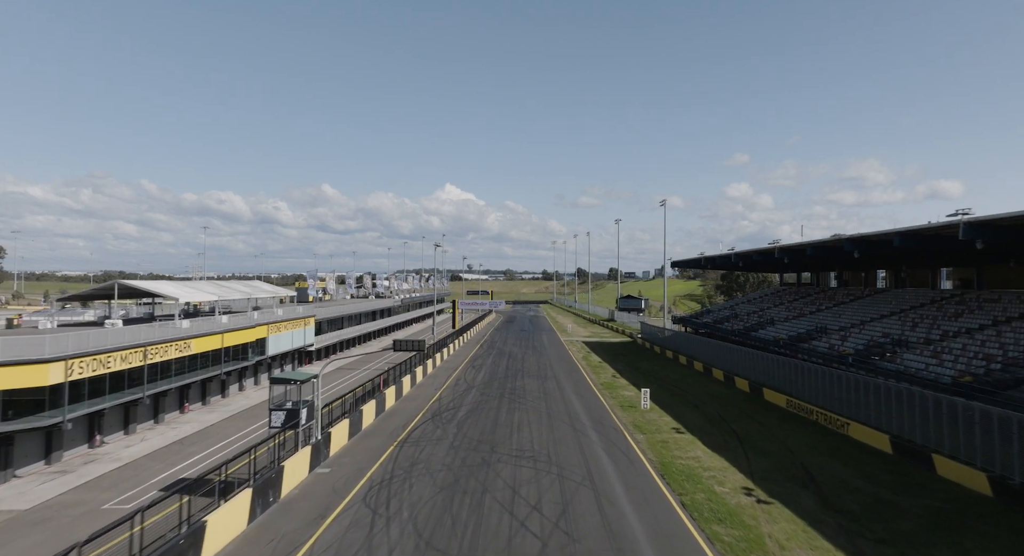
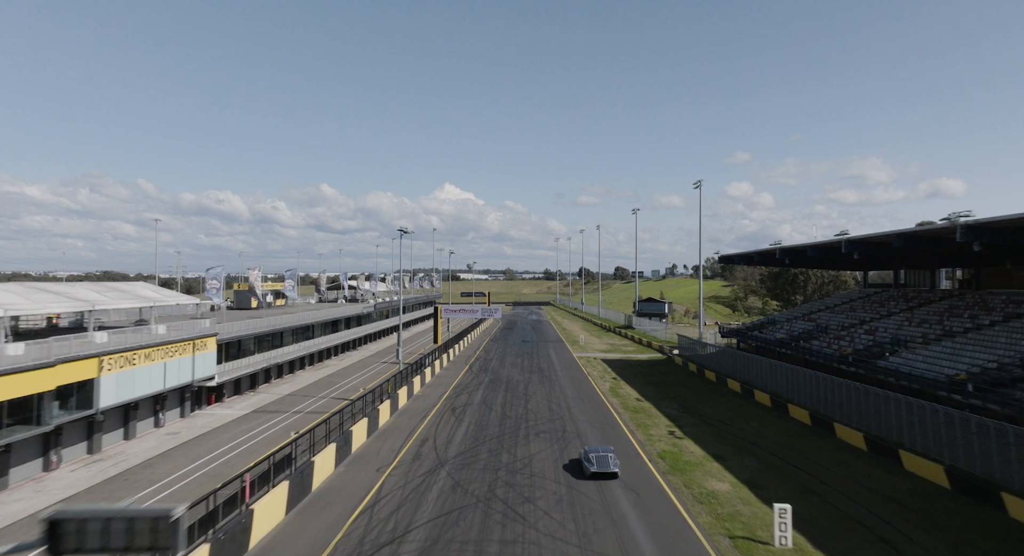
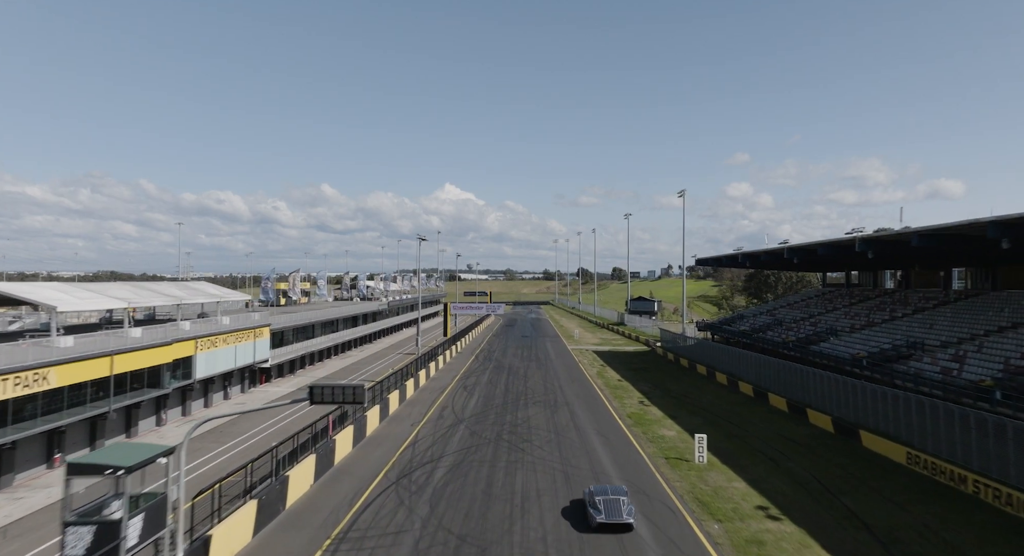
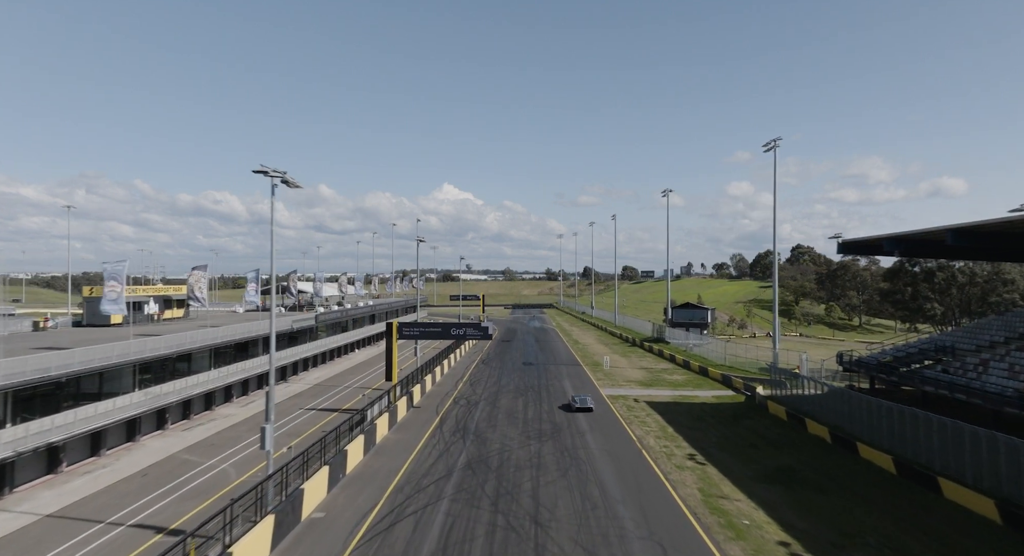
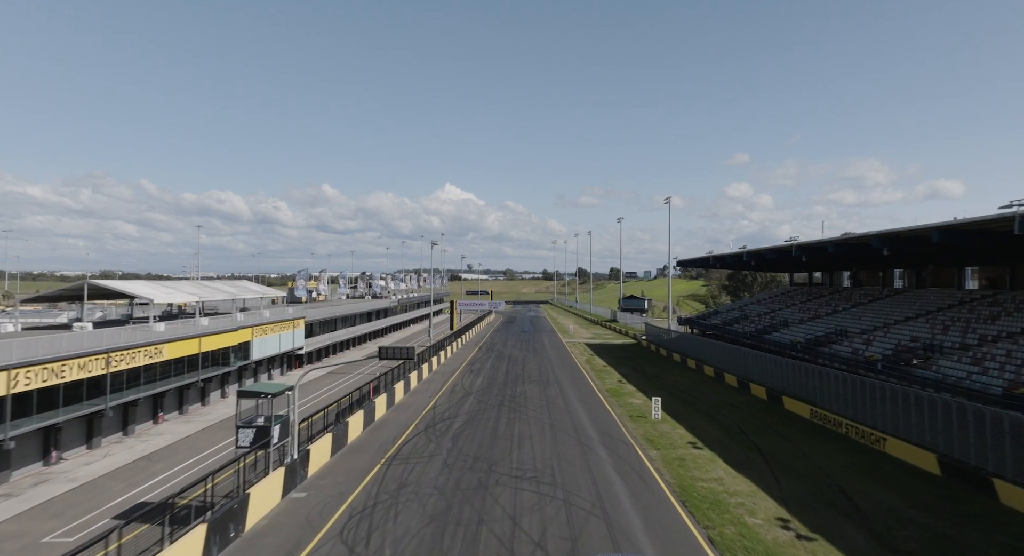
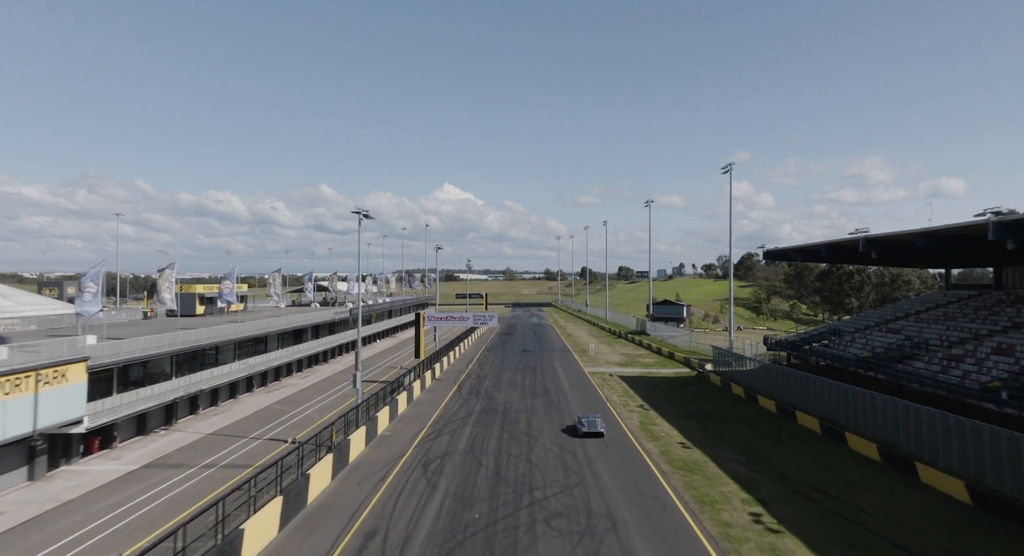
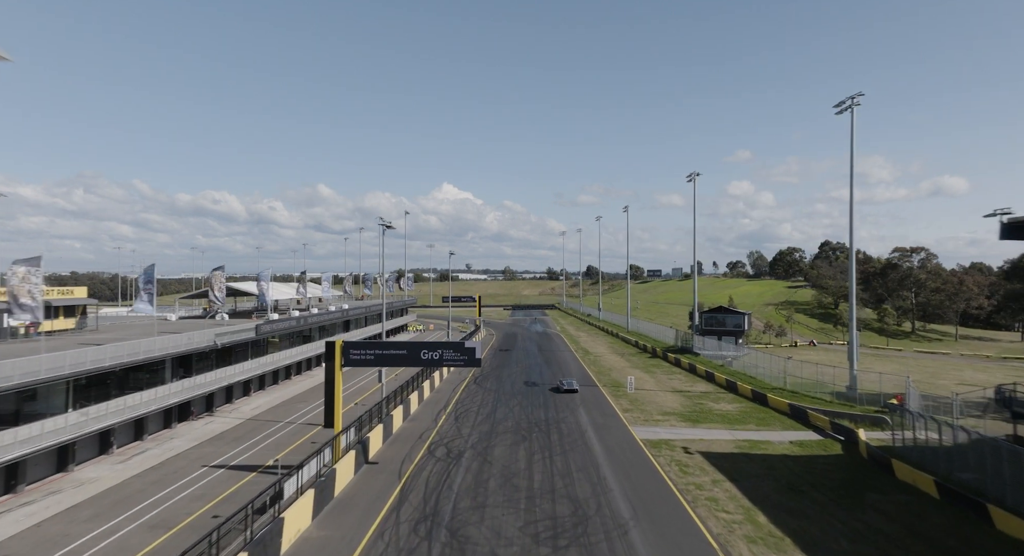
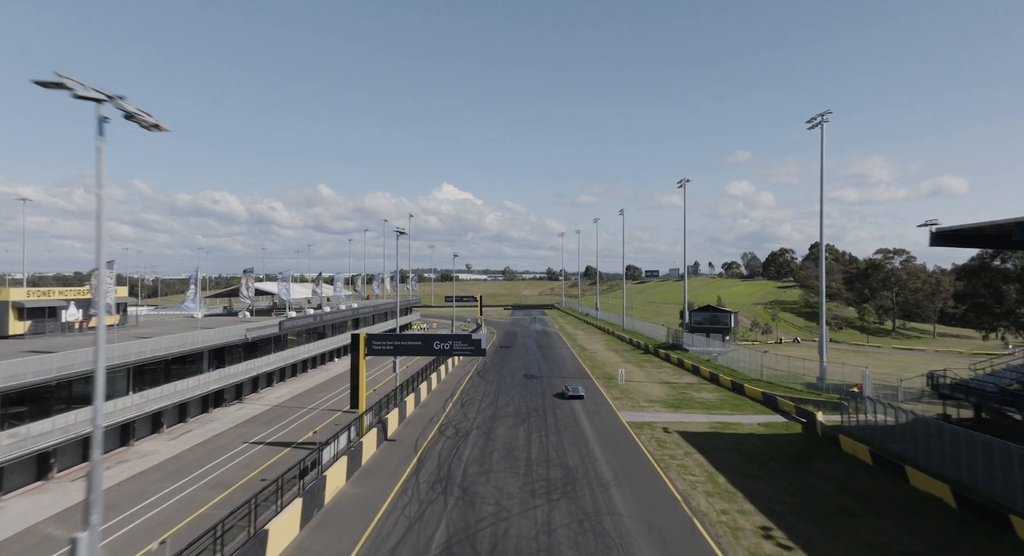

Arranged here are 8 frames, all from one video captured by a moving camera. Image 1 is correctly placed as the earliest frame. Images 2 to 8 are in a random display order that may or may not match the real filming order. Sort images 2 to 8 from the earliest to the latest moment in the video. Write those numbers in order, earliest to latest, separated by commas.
5, 3, 2, 6, 4, 8, 7
